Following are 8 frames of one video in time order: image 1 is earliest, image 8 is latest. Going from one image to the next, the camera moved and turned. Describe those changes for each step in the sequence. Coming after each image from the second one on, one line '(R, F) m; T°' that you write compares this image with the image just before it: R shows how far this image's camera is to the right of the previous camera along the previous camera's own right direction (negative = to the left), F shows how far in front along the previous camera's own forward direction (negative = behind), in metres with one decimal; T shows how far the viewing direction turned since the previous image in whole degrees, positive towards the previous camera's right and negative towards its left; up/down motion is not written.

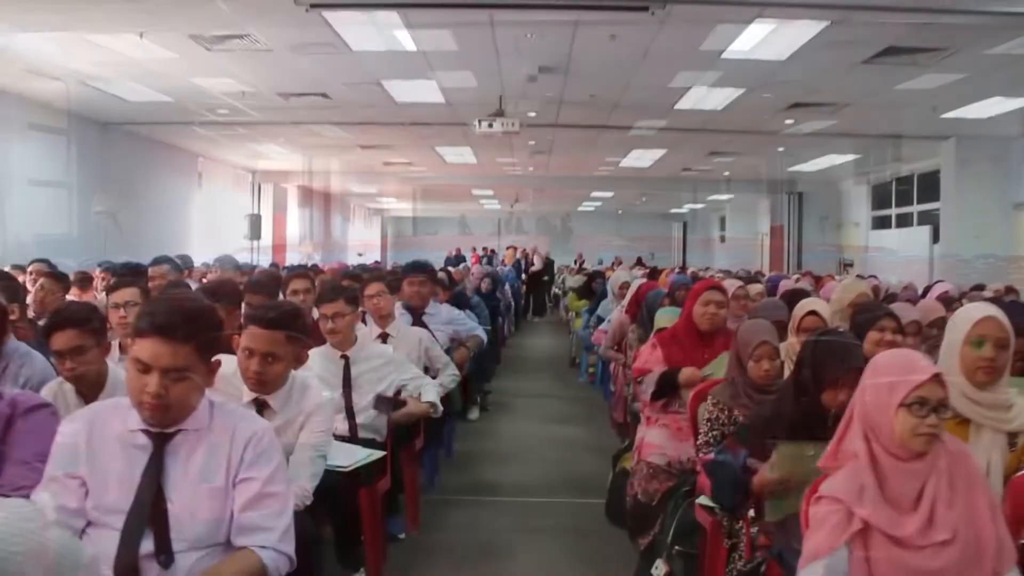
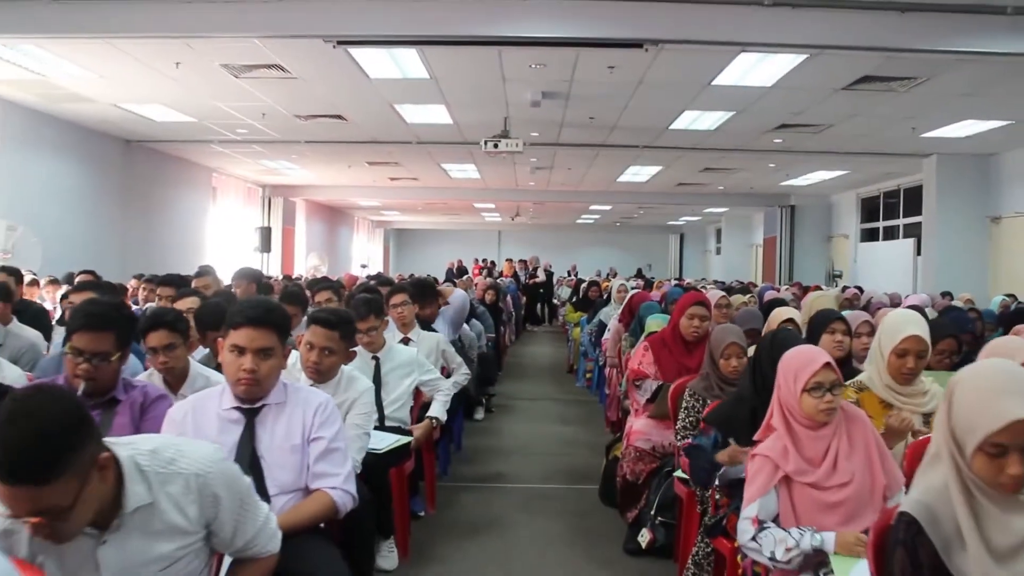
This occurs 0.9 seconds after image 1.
(0.0, -0.6) m; 0°
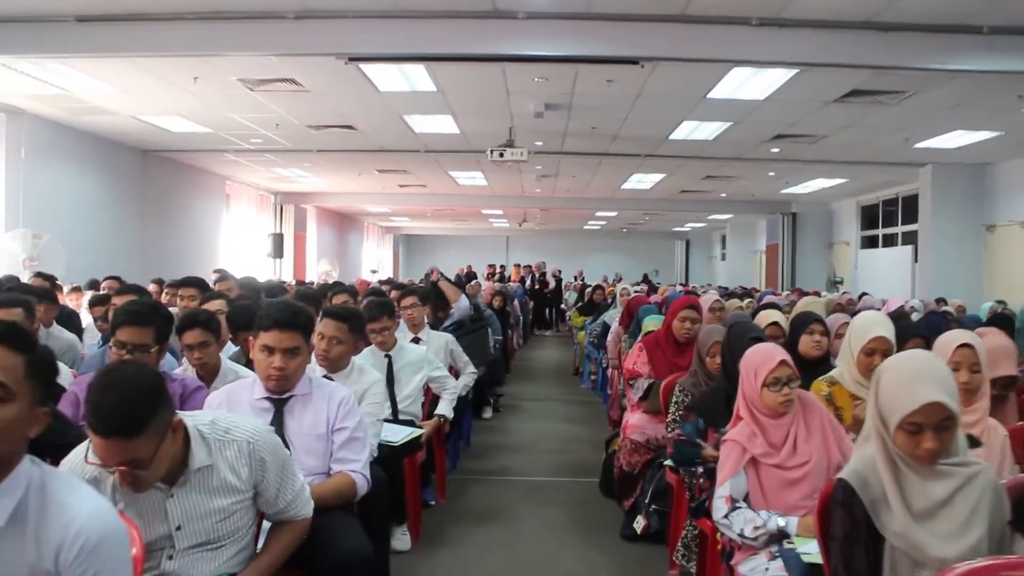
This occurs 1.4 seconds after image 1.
(0.0, -0.3) m; -1°
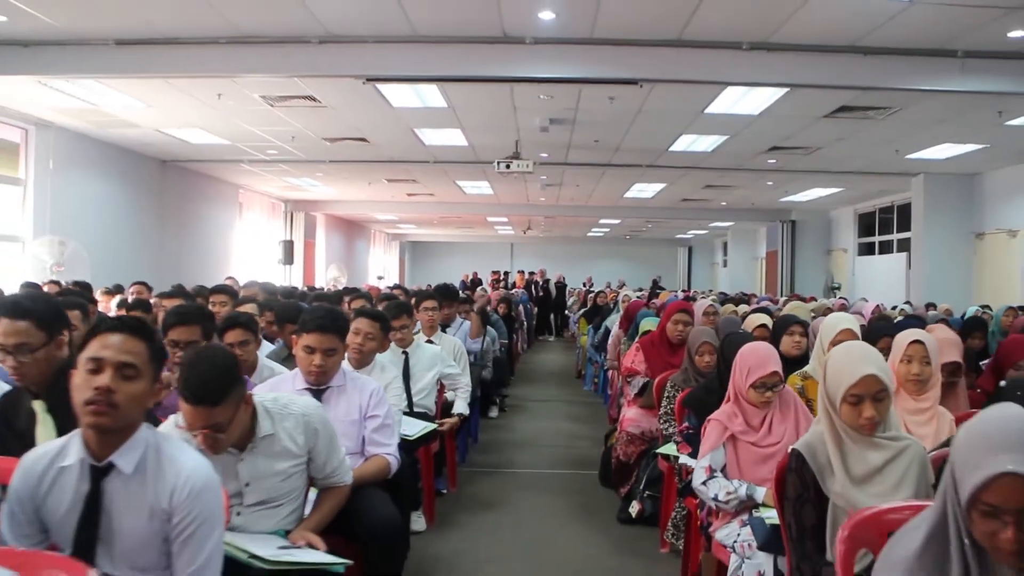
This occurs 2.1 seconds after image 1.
(0.0, -0.4) m; 0°
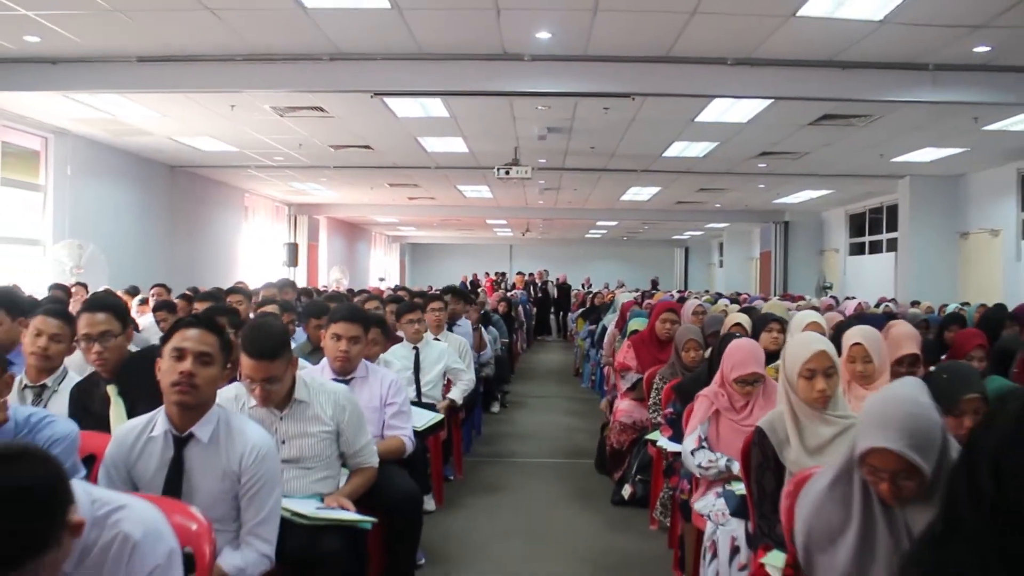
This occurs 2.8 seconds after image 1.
(0.0, -0.4) m; 0°
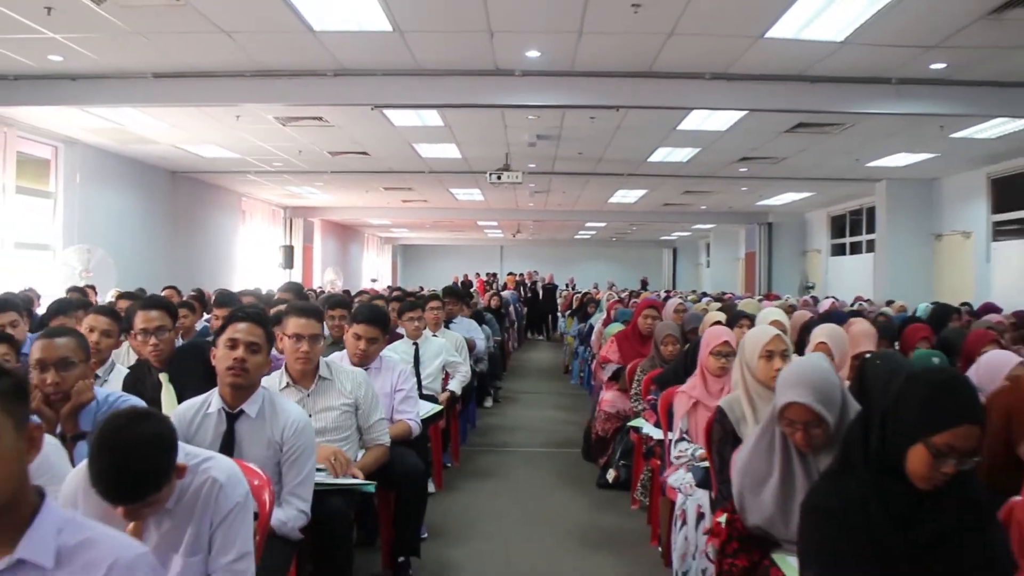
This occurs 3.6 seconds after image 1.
(0.0, -0.4) m; +1°
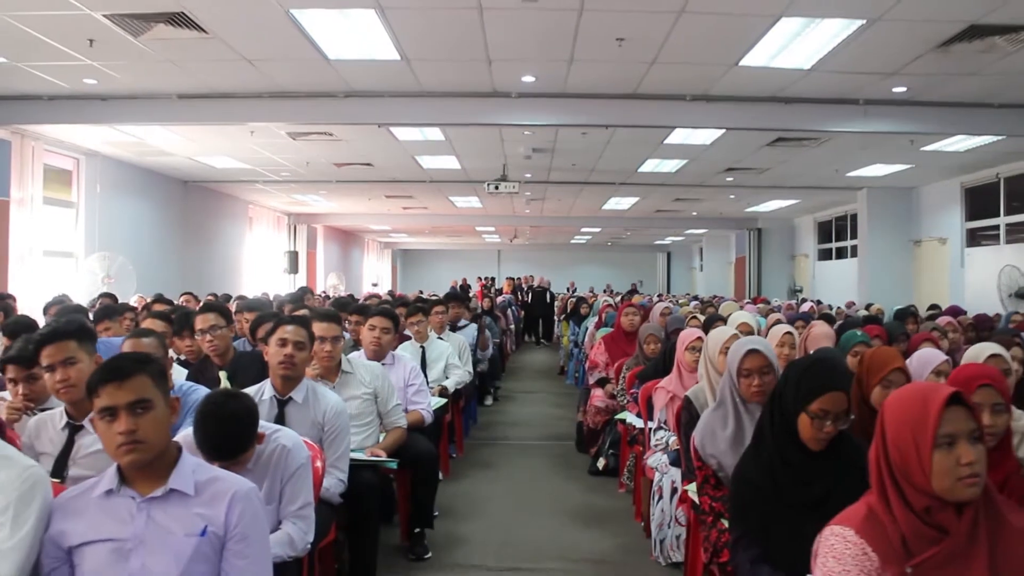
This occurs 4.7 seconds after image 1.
(0.0, -0.6) m; 0°
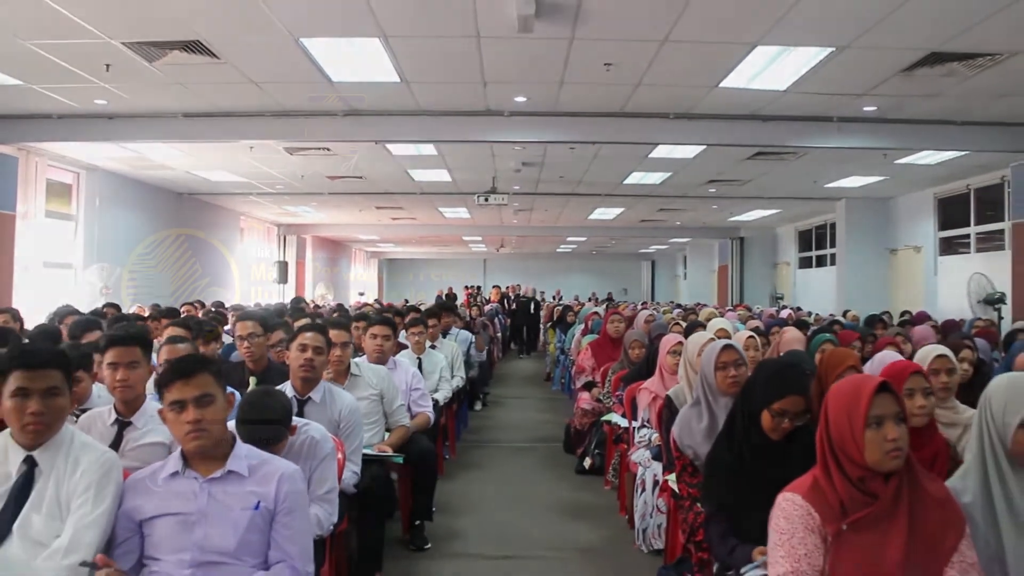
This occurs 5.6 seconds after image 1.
(-0.1, -0.3) m; +1°
